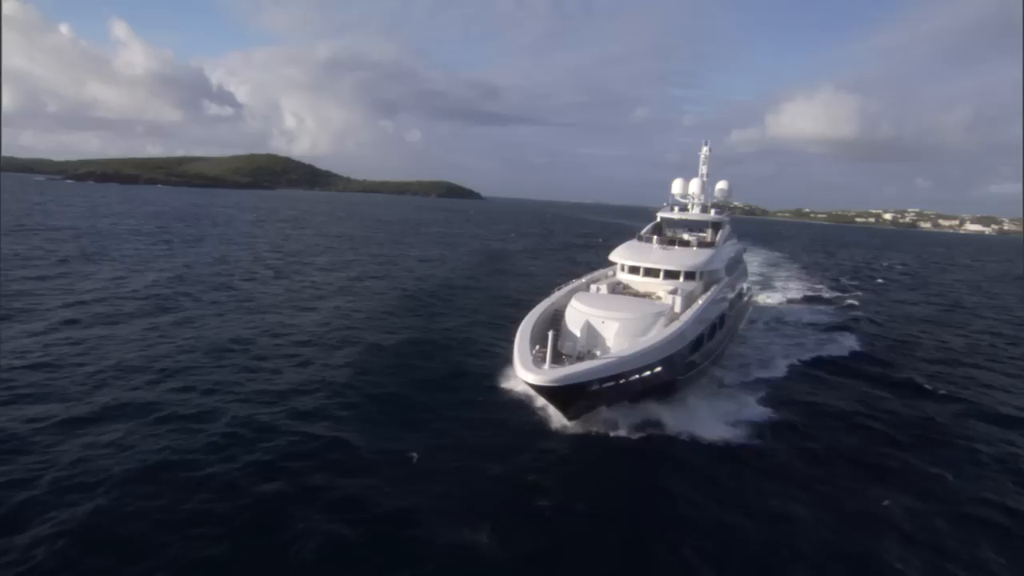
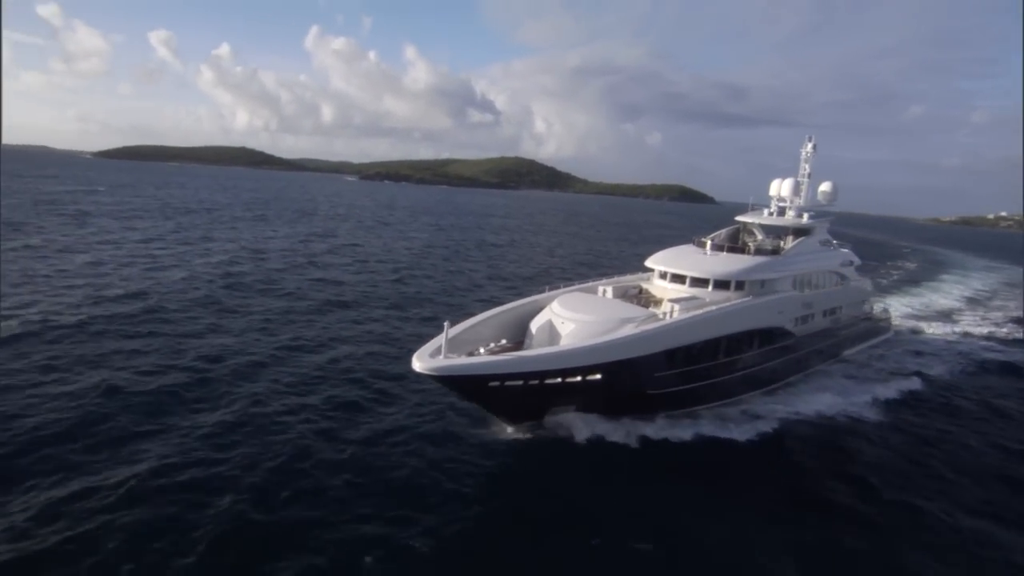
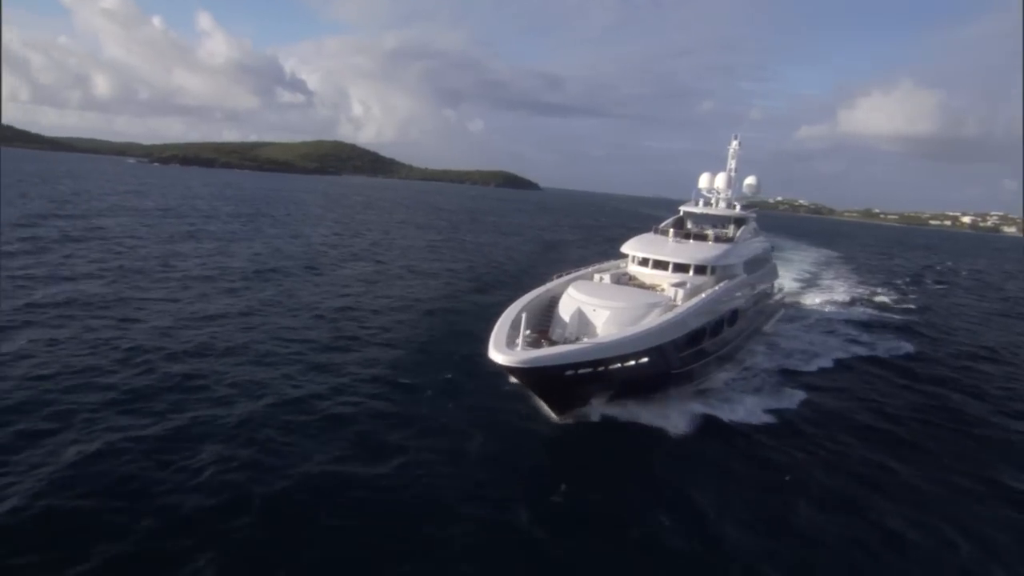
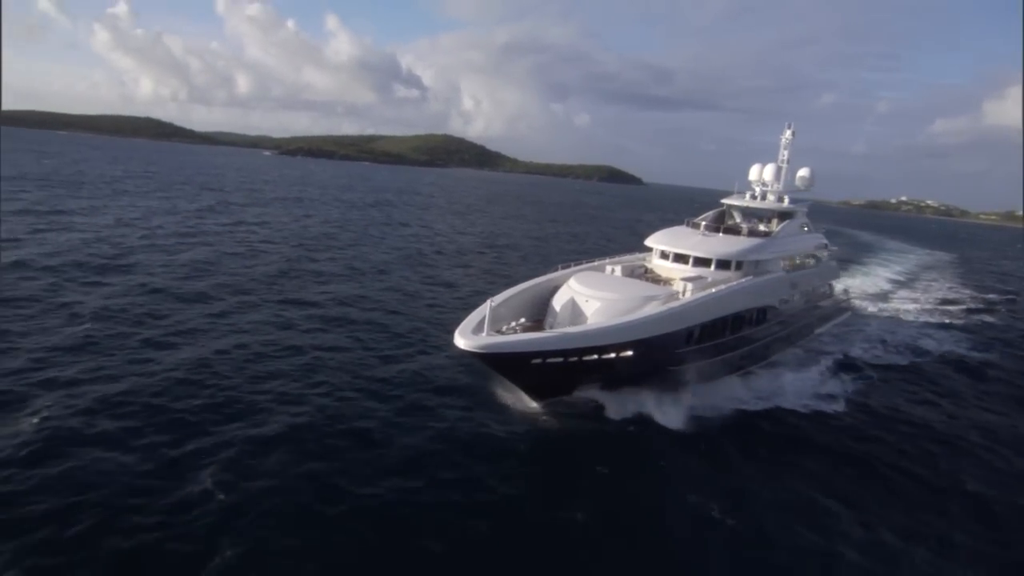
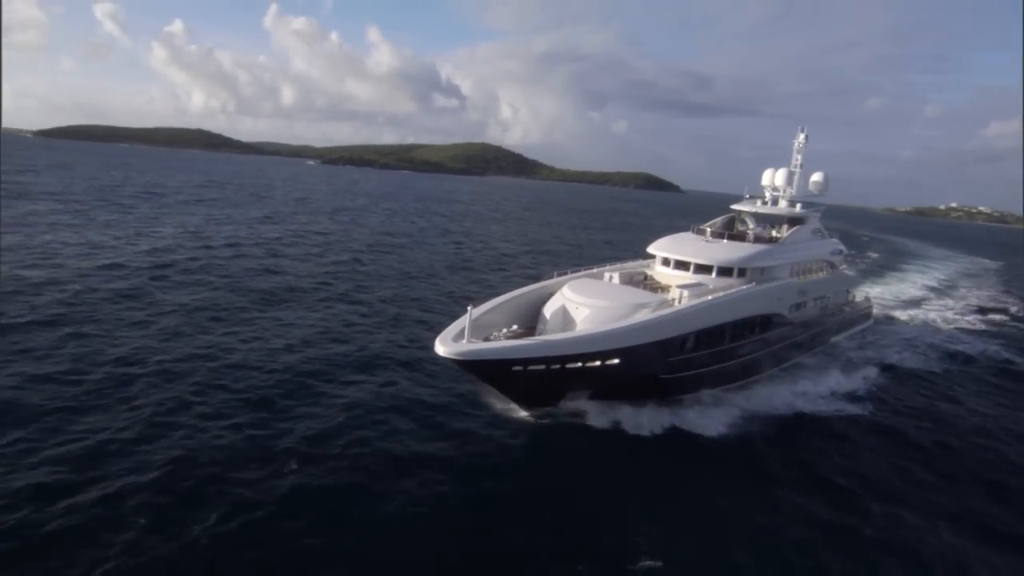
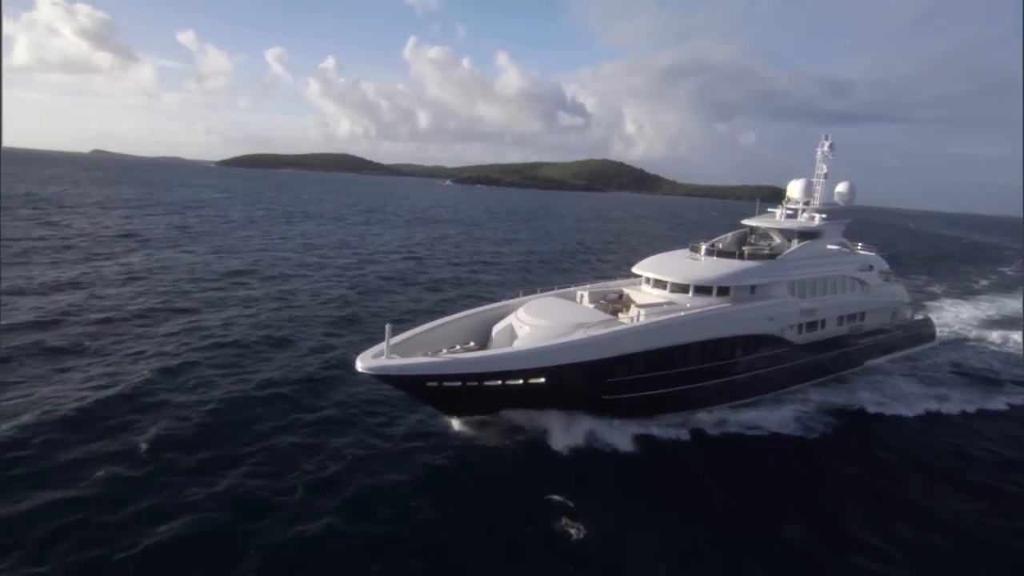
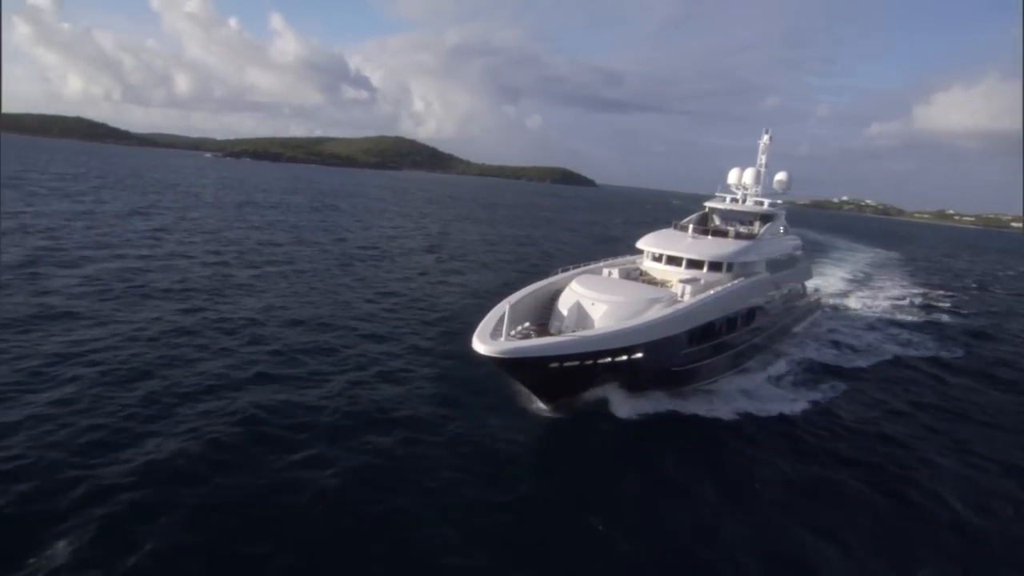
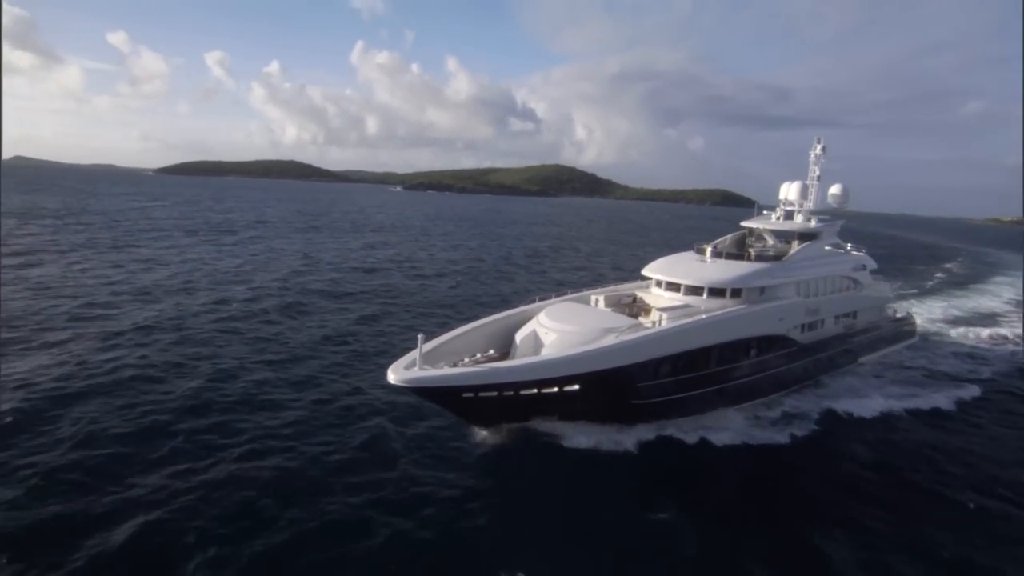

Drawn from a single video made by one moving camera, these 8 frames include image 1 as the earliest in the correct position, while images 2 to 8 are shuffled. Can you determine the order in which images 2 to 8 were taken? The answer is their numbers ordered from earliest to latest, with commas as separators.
3, 7, 4, 5, 2, 8, 6
